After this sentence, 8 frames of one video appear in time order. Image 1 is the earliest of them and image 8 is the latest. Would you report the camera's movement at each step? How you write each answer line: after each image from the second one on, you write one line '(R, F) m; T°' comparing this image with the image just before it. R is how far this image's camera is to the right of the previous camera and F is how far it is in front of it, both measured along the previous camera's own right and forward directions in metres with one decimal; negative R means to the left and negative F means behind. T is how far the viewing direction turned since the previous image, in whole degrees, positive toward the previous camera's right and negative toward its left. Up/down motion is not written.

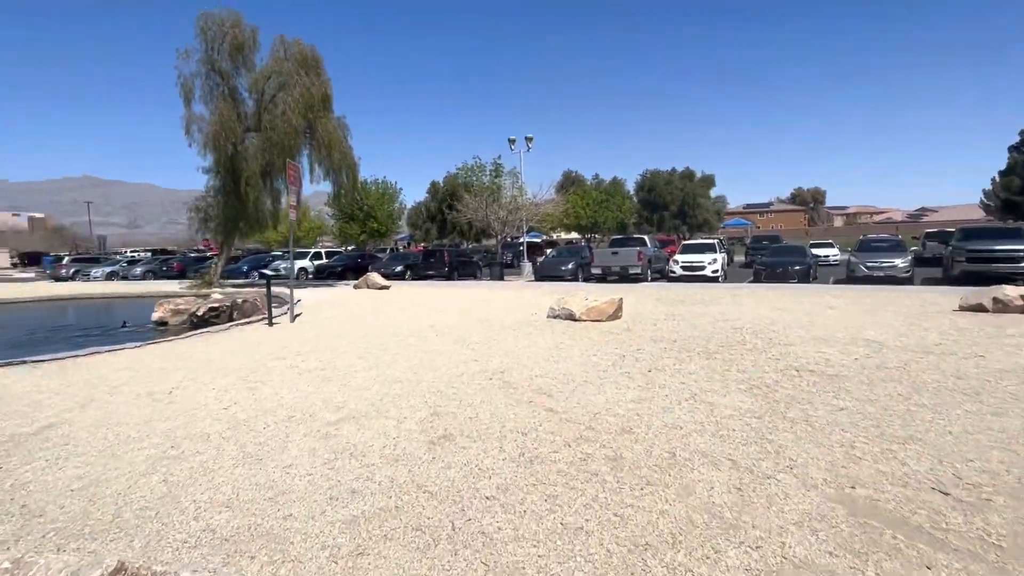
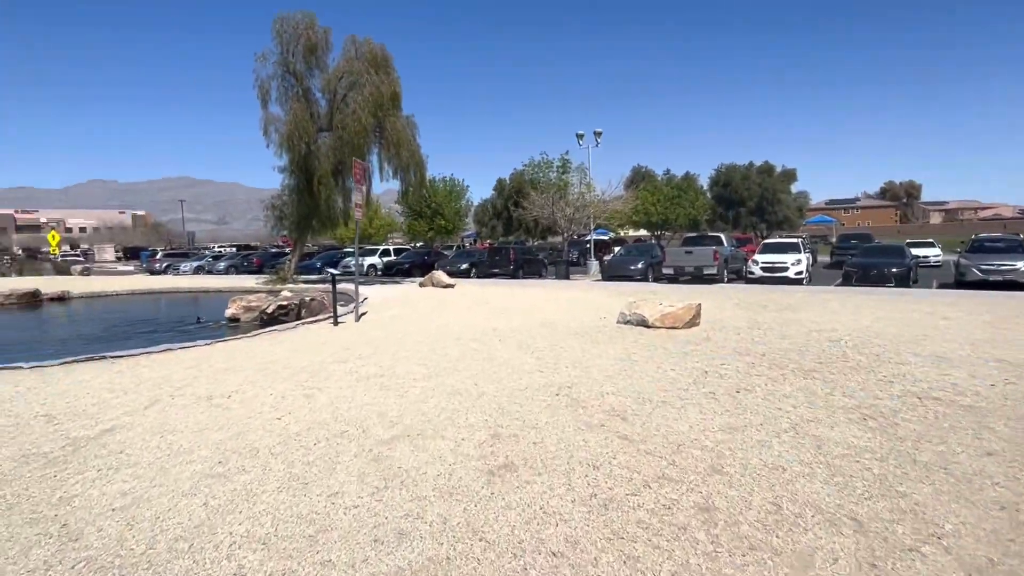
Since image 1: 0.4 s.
(-0.1, +0.6) m; -7°
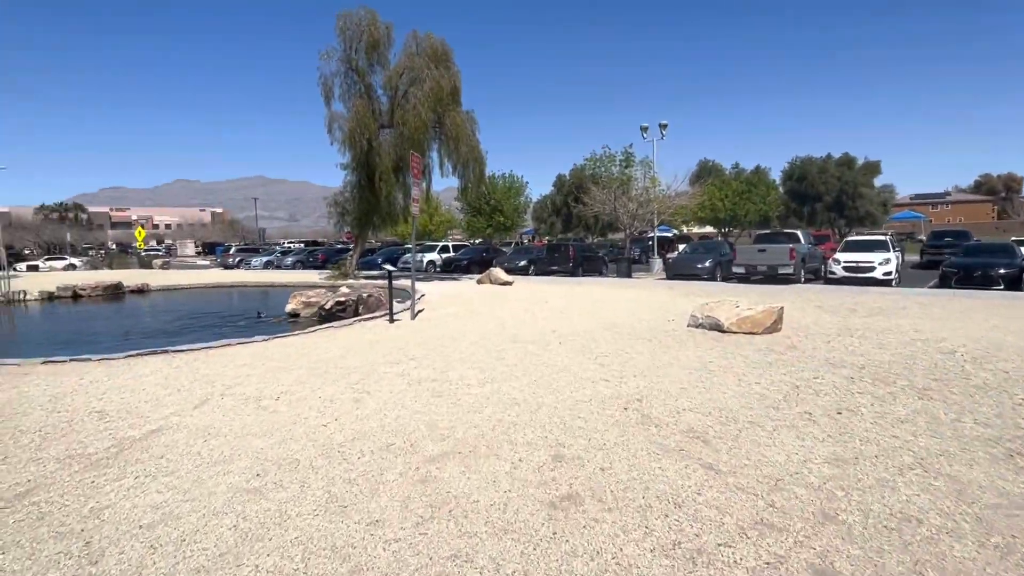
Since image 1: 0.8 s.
(-0.1, +0.6) m; -6°
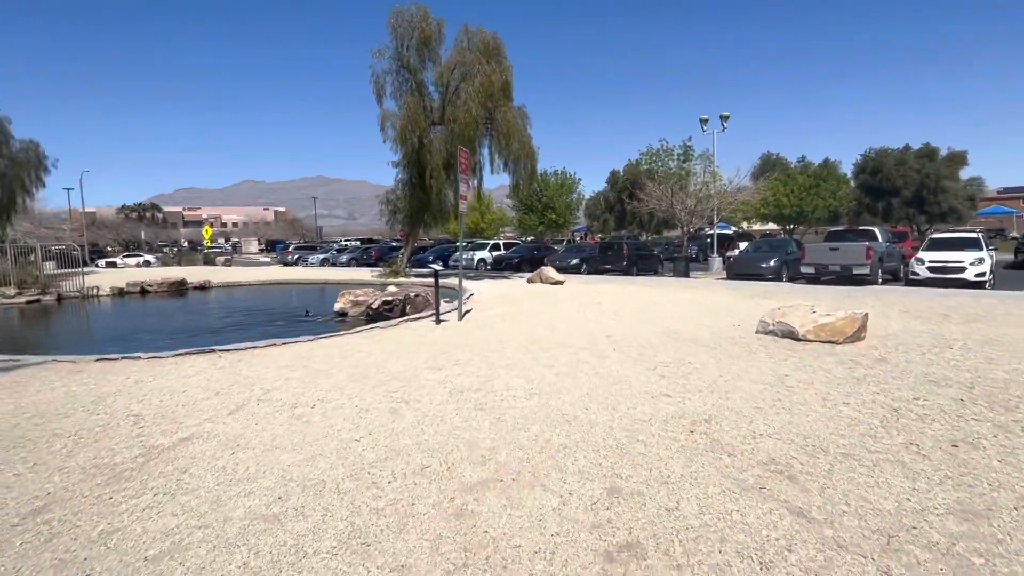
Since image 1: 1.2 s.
(0.0, +0.6) m; -5°
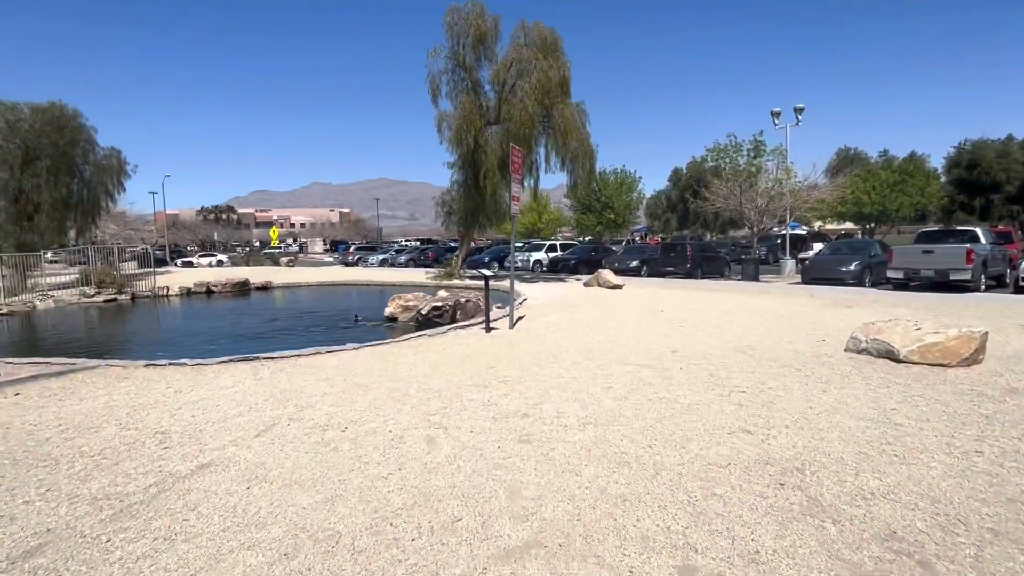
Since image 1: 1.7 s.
(+0.1, +0.8) m; -6°
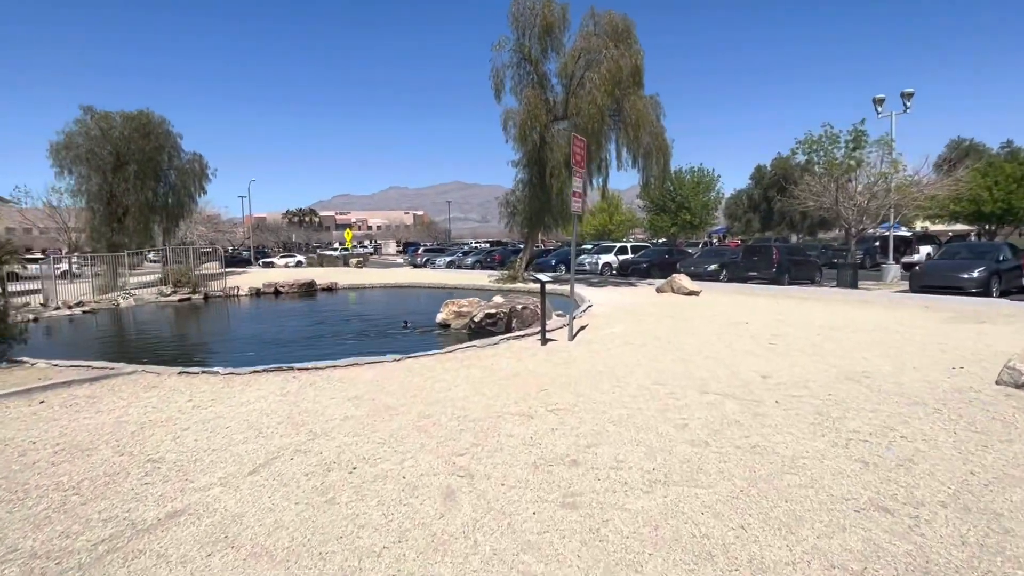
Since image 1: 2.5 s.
(+0.2, +1.2) m; -7°
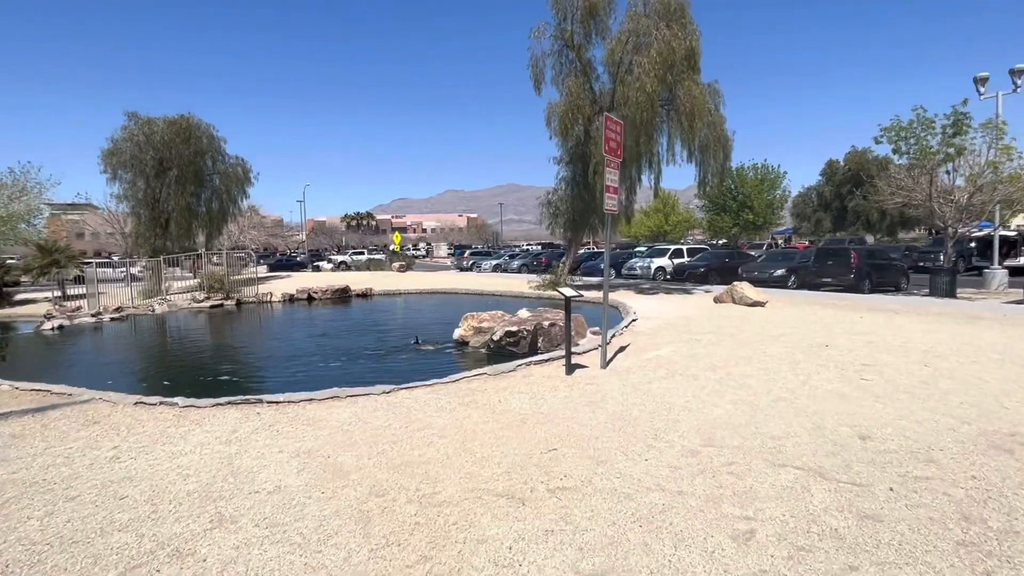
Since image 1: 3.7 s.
(+0.6, +1.8) m; -6°
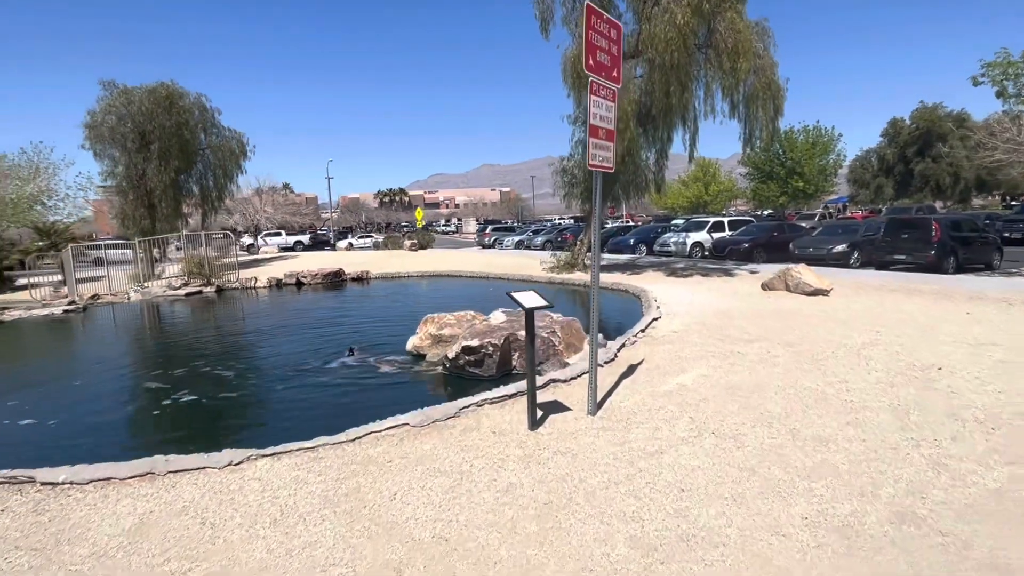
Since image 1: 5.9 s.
(+1.0, +3.1) m; -4°
